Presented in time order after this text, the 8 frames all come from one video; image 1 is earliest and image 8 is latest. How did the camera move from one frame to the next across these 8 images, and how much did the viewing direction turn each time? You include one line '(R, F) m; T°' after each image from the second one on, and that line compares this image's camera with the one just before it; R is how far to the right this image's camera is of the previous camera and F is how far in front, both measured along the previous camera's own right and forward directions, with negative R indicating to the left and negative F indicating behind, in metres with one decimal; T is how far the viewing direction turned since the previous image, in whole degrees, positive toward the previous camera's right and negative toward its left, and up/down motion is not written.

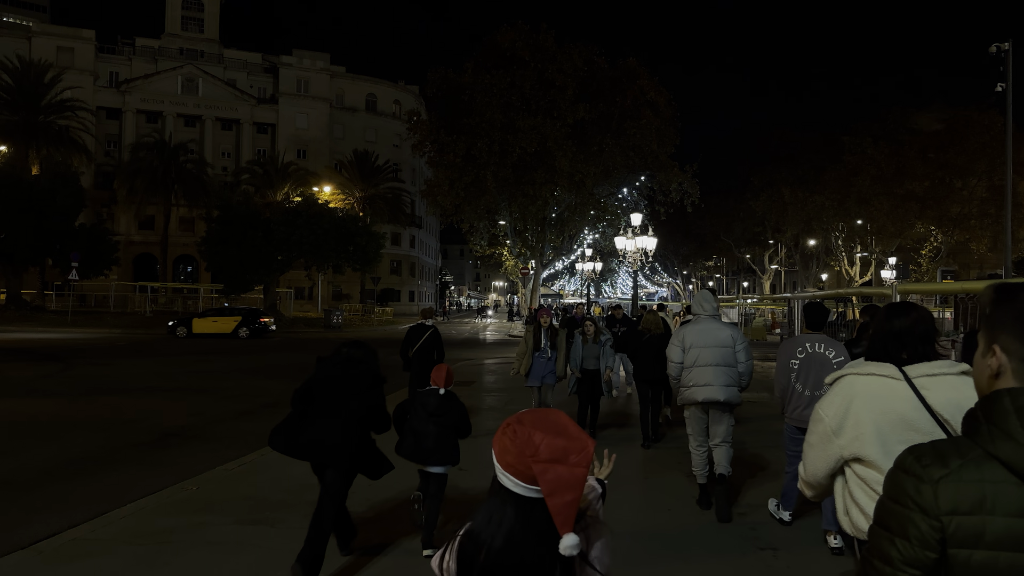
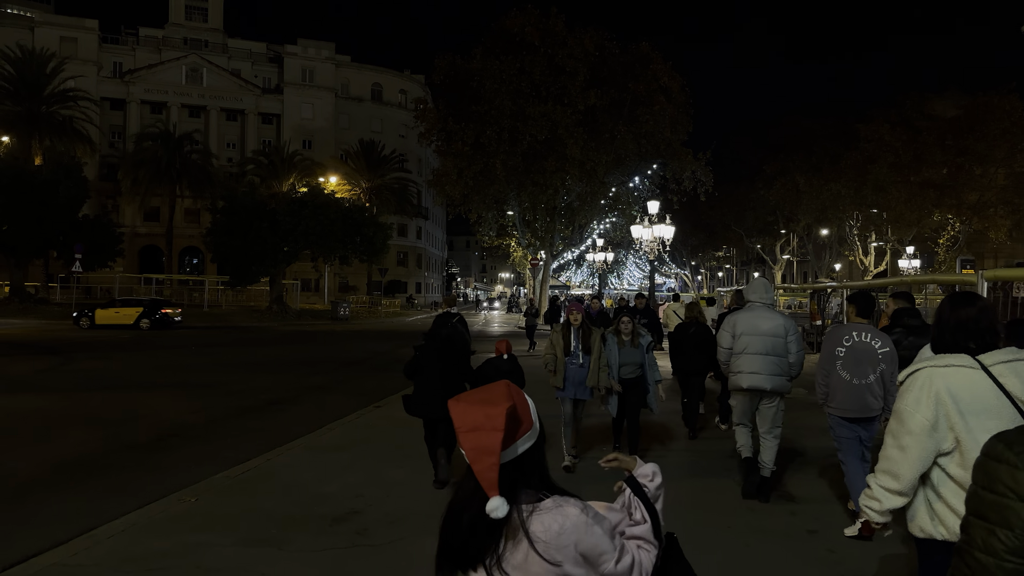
(-0.2, +0.6) m; 0°
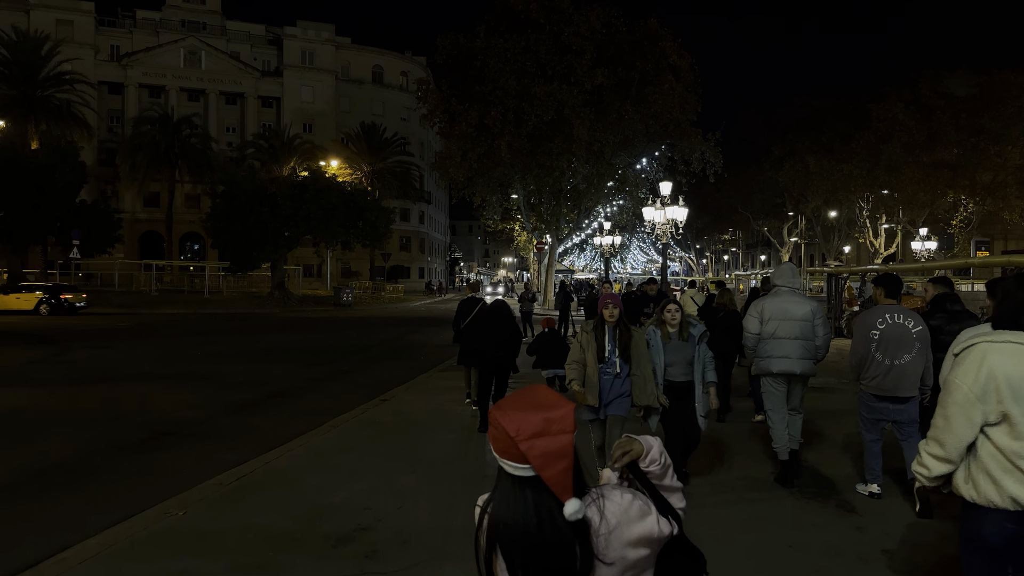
(-0.2, +0.6) m; 0°
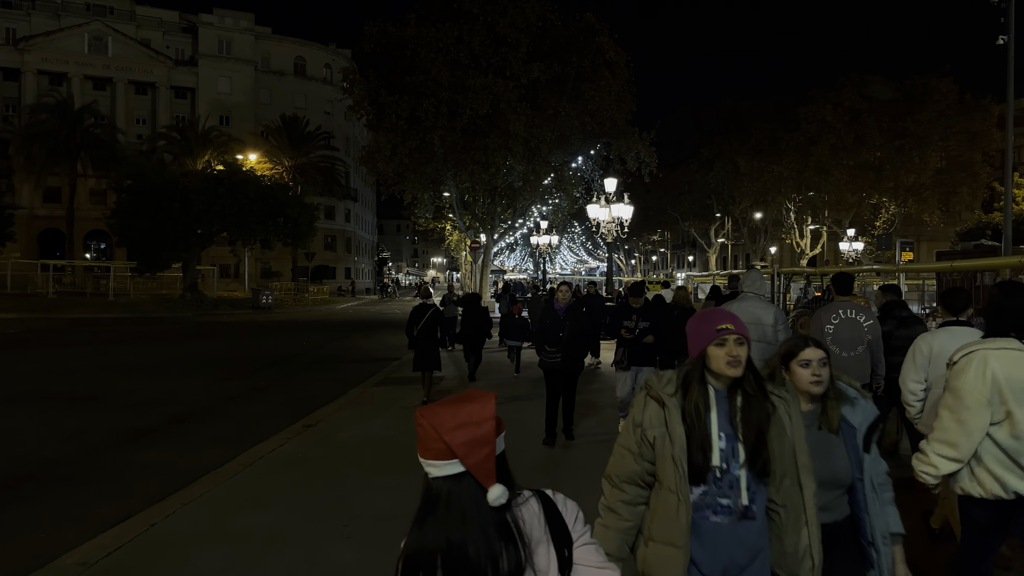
(-0.2, +1.3) m; +6°
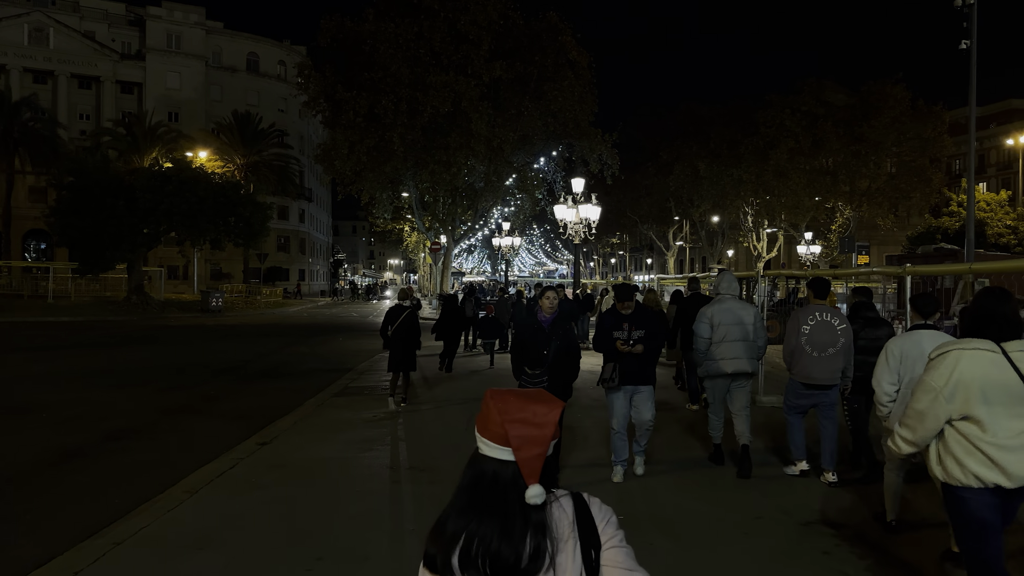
(-0.2, +0.6) m; +3°
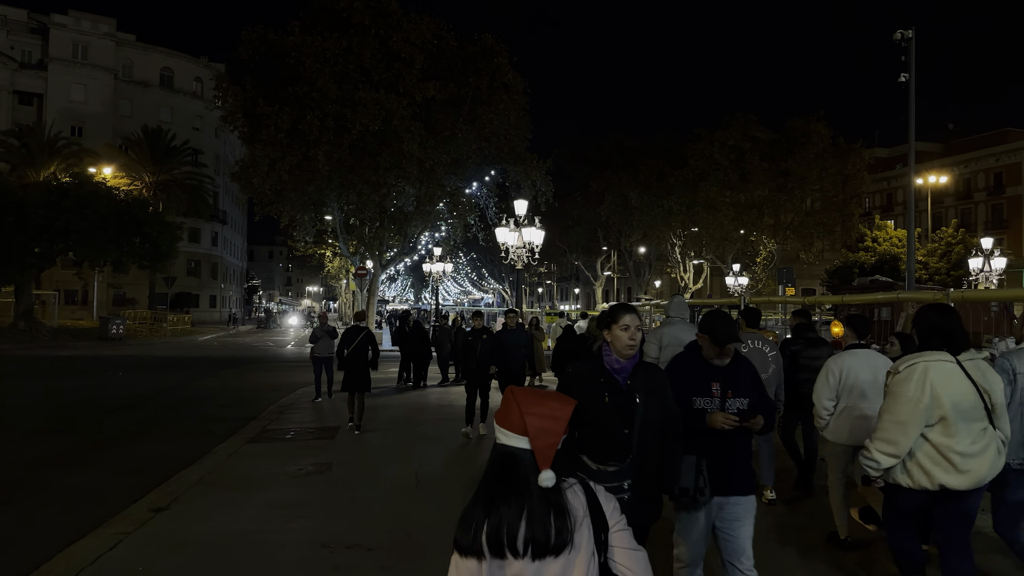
(-0.3, +1.2) m; +6°
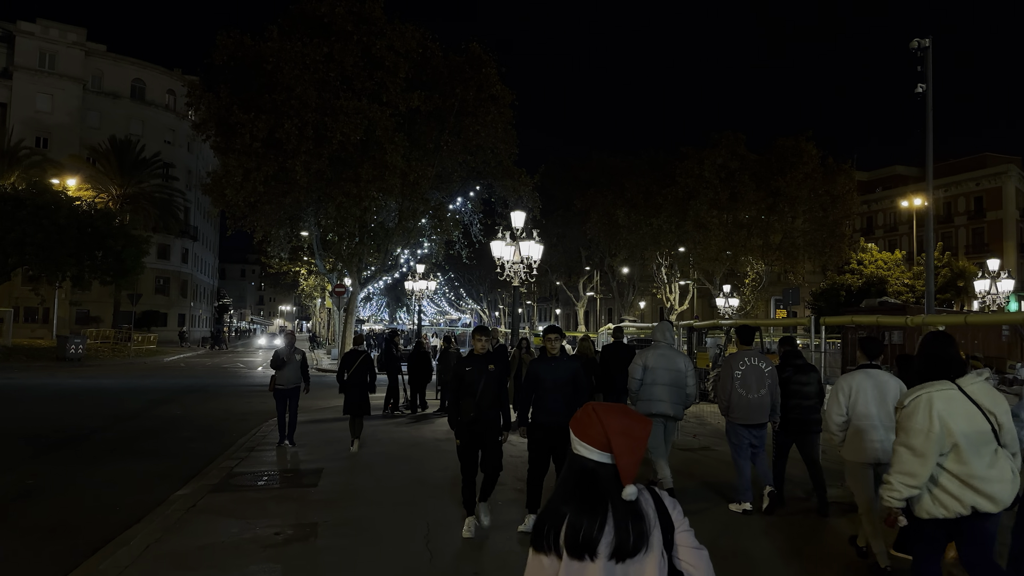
(-0.4, +1.4) m; +2°
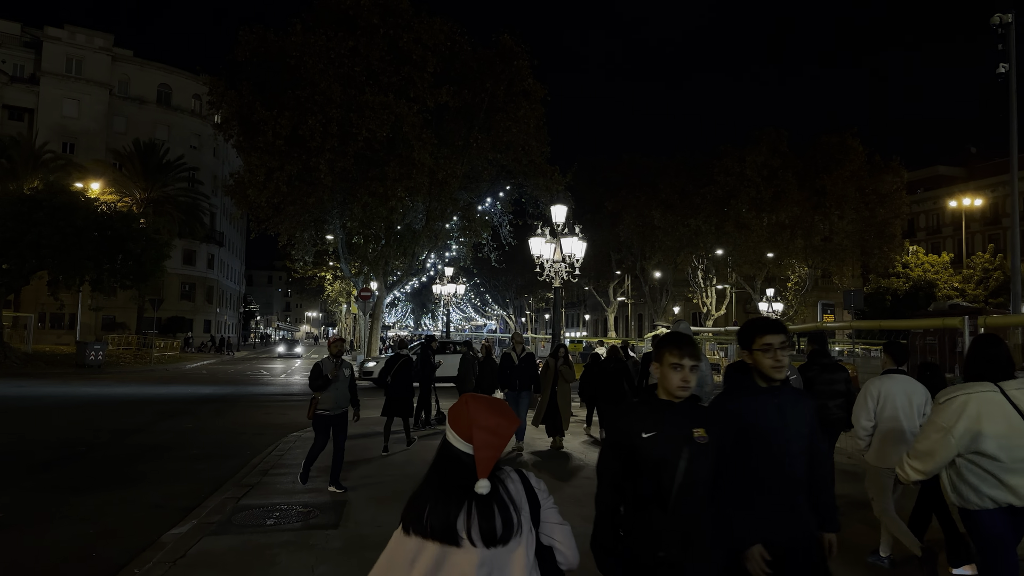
(-0.3, +1.4) m; -2°
